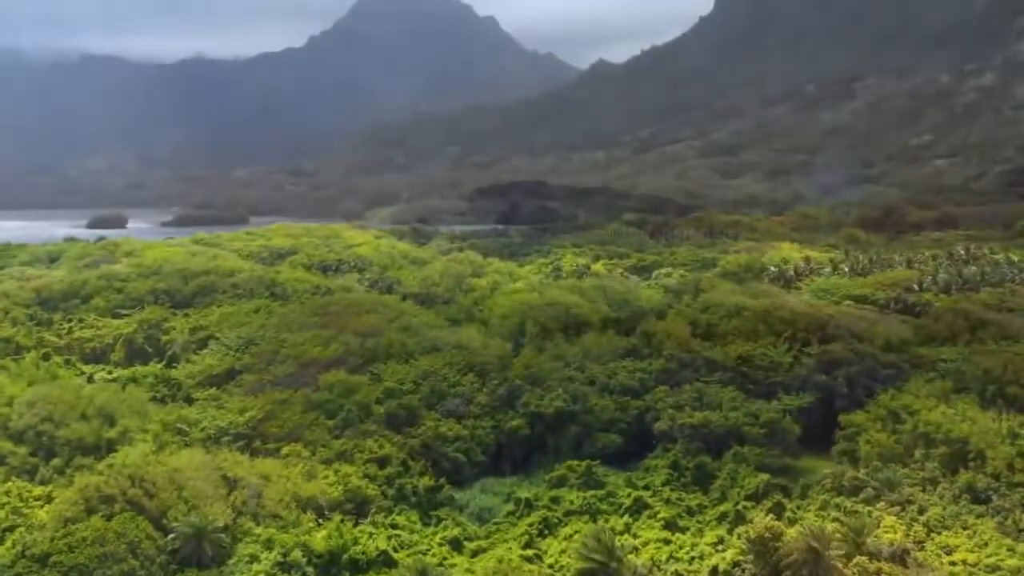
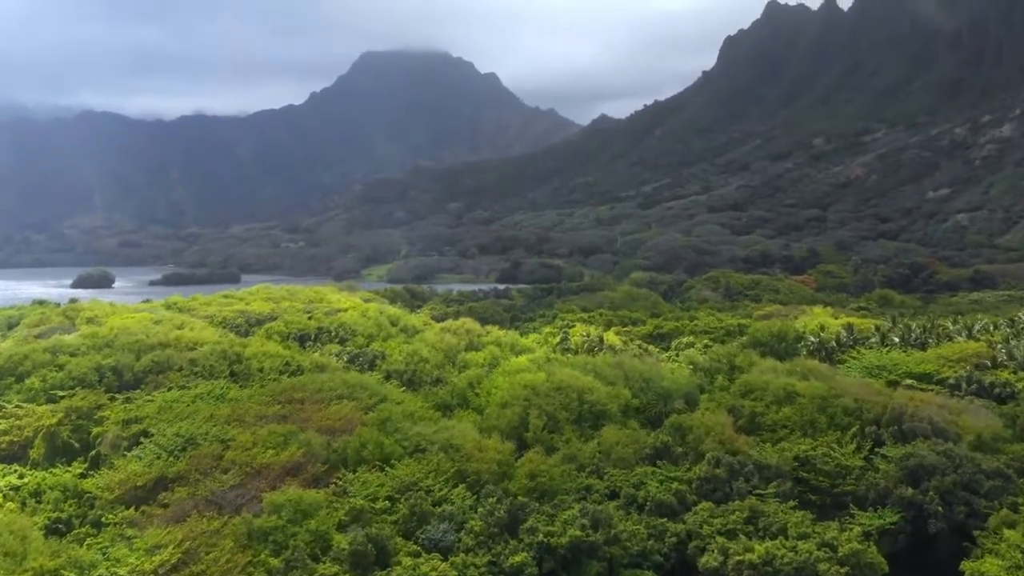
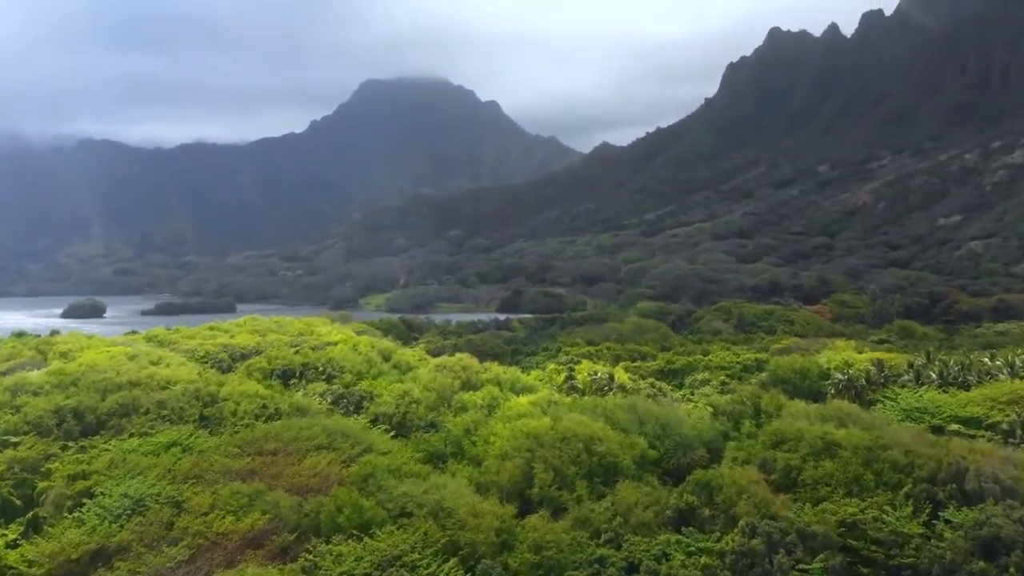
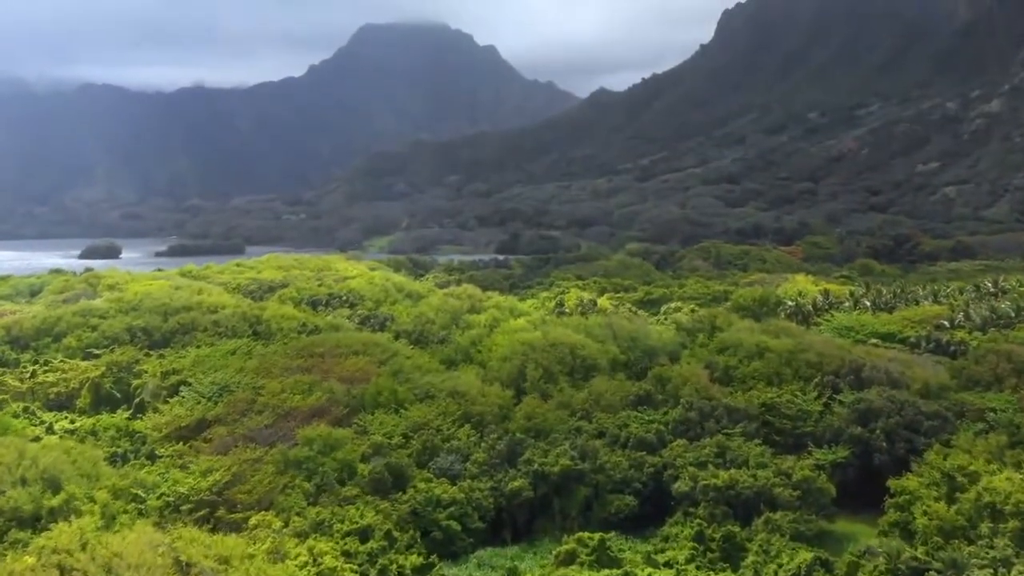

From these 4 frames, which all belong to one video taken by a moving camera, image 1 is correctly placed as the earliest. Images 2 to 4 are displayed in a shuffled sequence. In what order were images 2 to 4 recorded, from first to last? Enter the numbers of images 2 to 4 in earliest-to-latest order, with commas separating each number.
4, 2, 3
